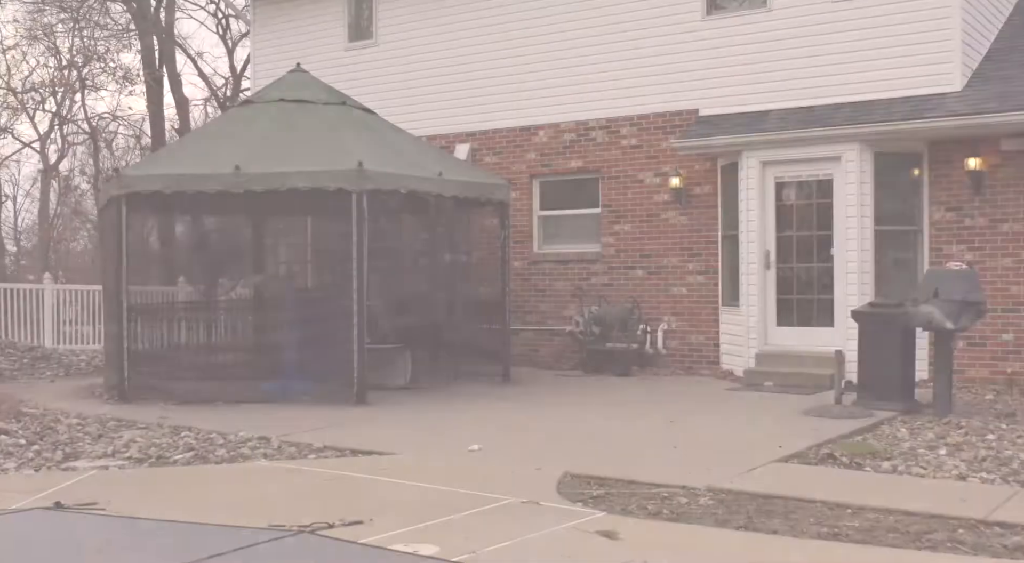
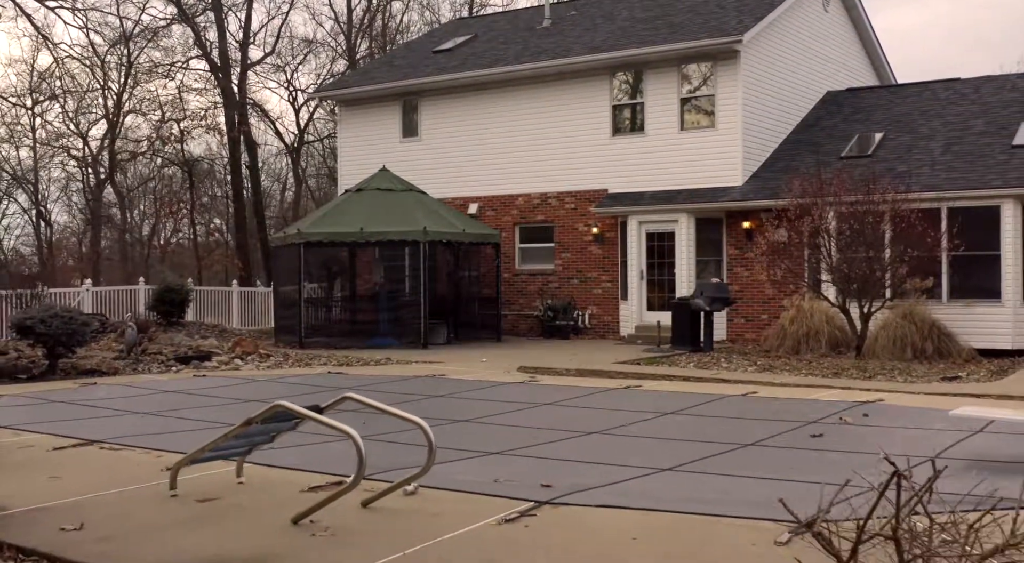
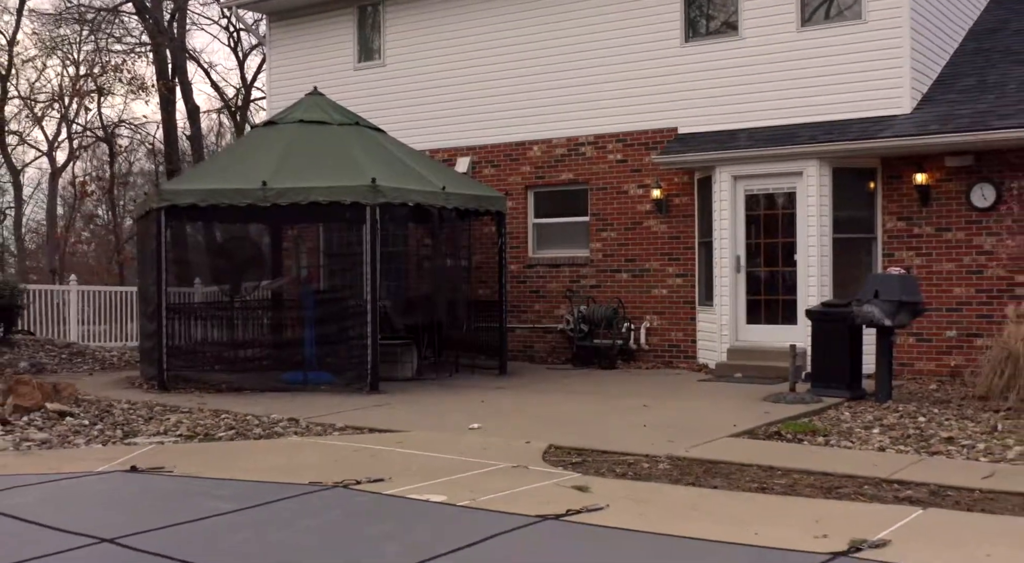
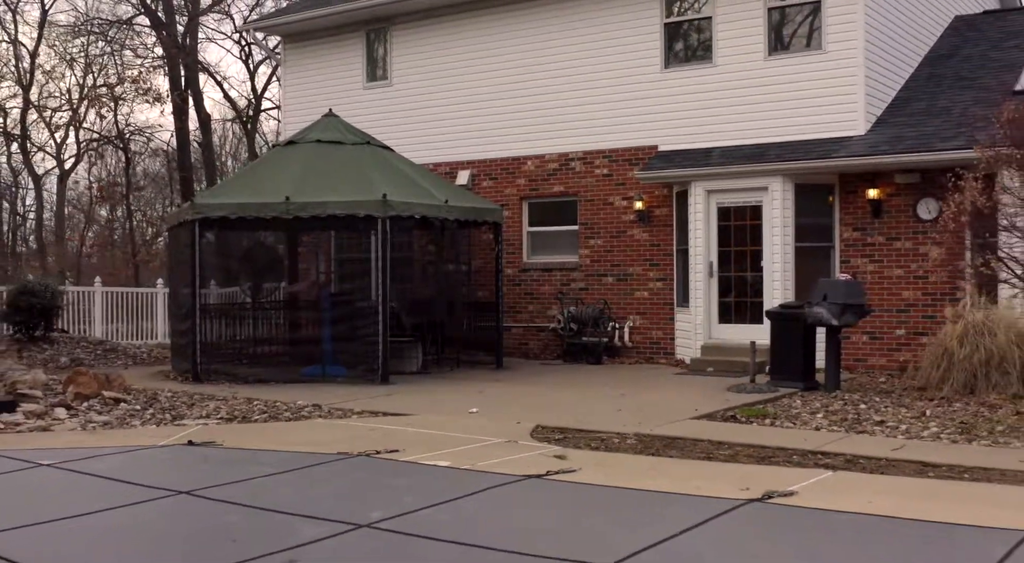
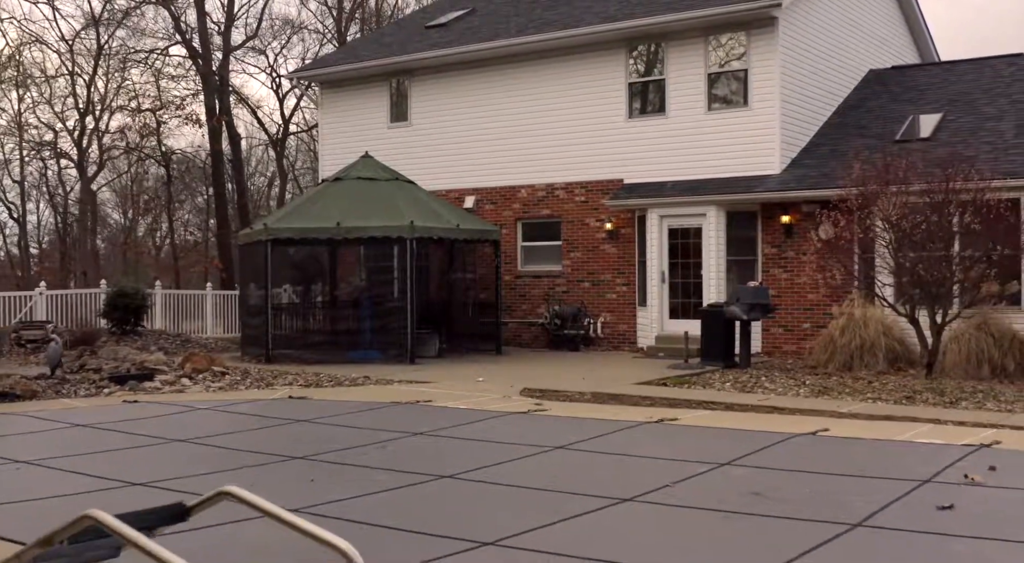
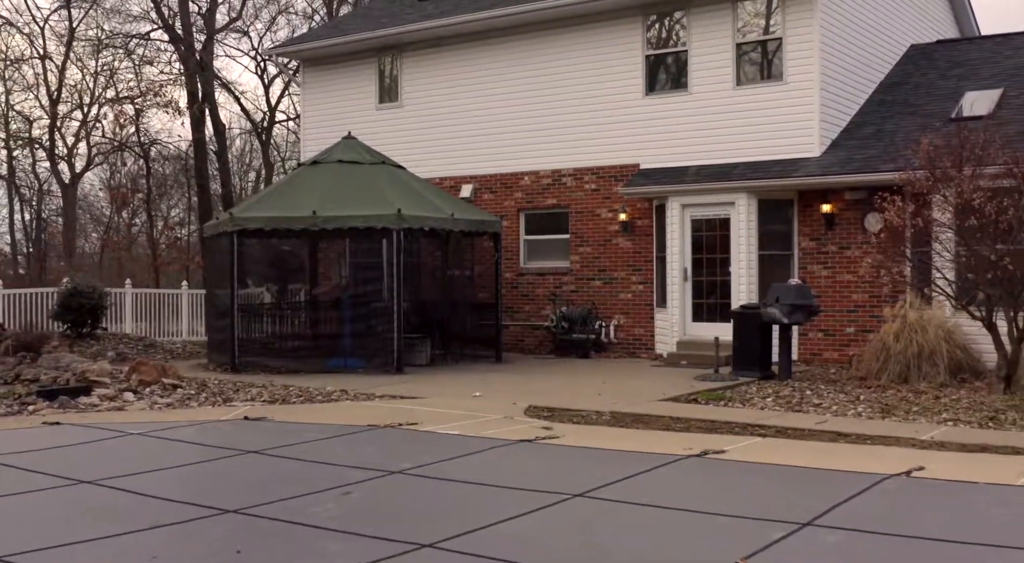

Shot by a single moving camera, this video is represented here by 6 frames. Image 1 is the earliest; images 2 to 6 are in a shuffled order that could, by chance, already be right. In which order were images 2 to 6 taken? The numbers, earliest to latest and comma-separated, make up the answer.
3, 4, 6, 5, 2
